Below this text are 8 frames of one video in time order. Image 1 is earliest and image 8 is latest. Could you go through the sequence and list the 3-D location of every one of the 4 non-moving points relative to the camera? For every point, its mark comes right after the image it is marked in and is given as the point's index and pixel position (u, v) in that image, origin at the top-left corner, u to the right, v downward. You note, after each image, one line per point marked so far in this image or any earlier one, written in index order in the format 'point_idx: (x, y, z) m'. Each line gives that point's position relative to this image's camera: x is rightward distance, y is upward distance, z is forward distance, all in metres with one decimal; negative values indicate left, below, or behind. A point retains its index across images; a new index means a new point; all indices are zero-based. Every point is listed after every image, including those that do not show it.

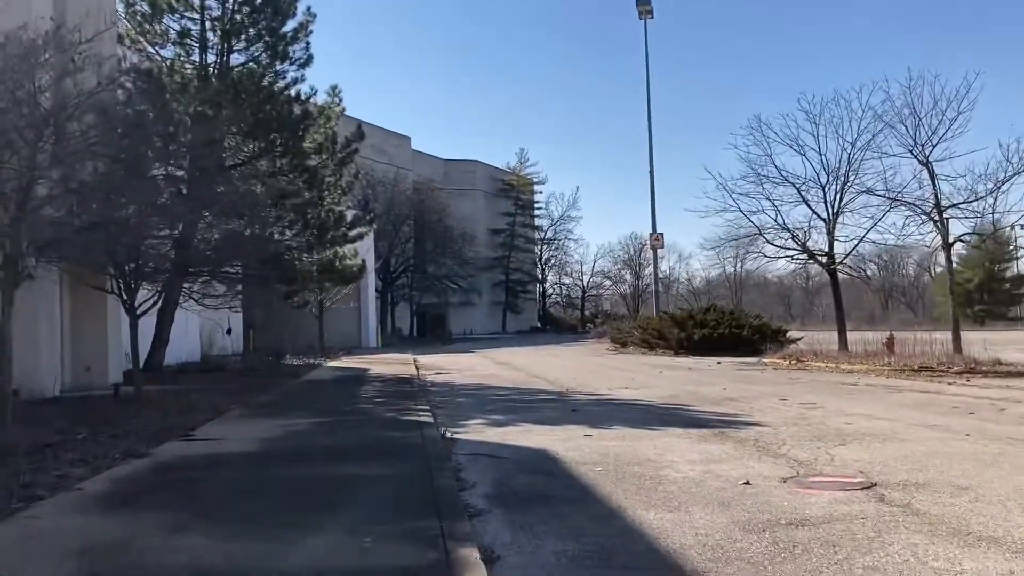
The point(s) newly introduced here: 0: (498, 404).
0: (-0.2, -2.0, +15.4) m
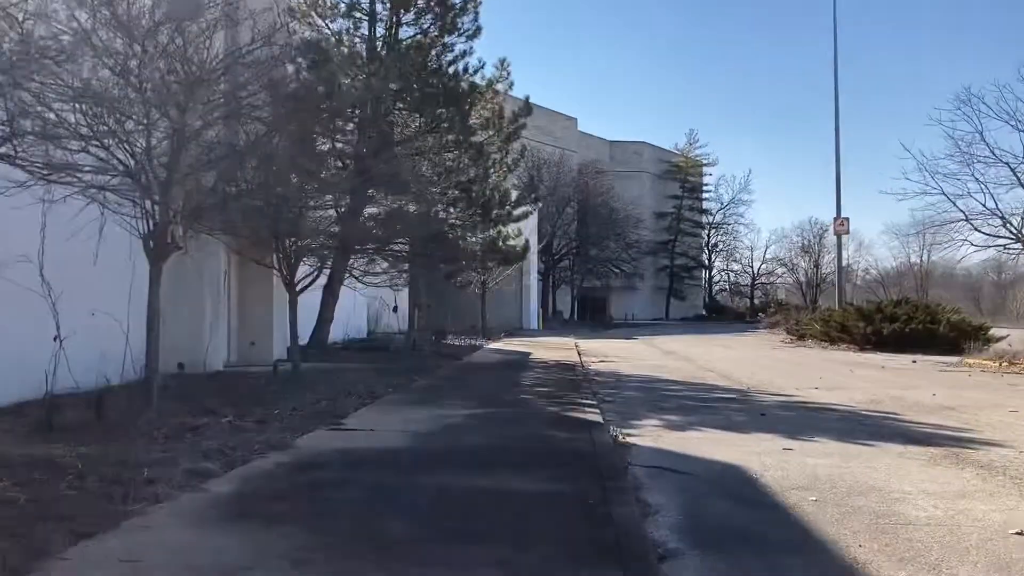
0: (+2.5, -1.7, +14.0) m
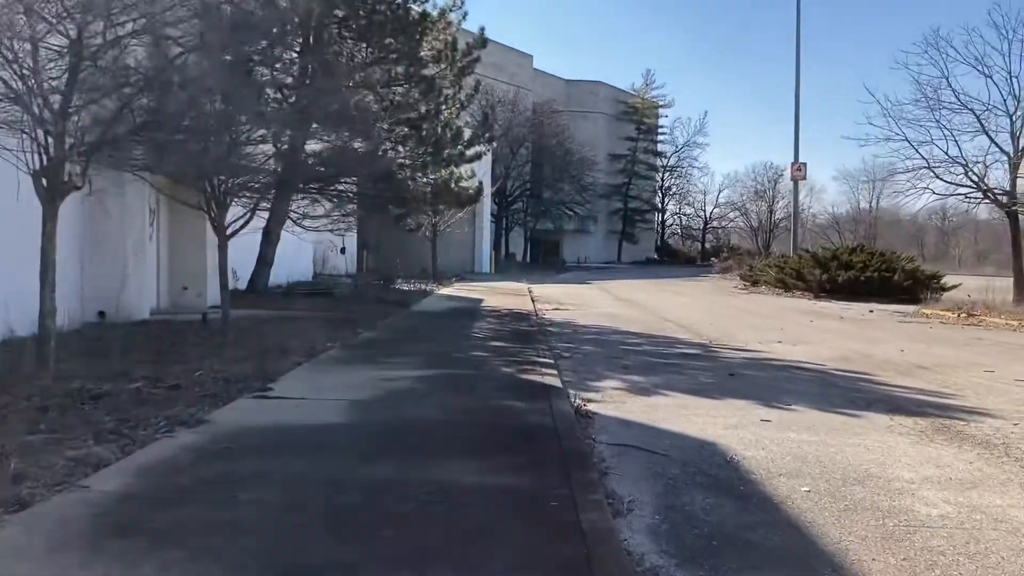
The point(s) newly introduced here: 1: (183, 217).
0: (+1.7, -1.0, +13.1) m
1: (-6.4, +1.4, +17.7) m
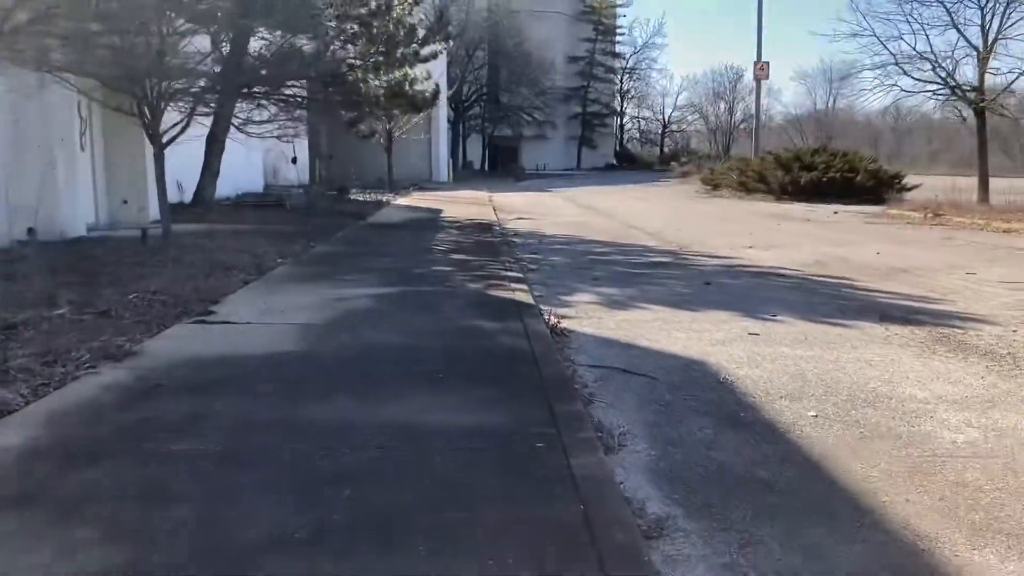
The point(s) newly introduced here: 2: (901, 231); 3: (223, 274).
0: (+1.3, +0.3, +12.5) m
1: (-7.1, +2.9, +16.4) m
2: (+8.4, +1.2, +19.7) m
3: (-3.2, +0.2, +10.1) m
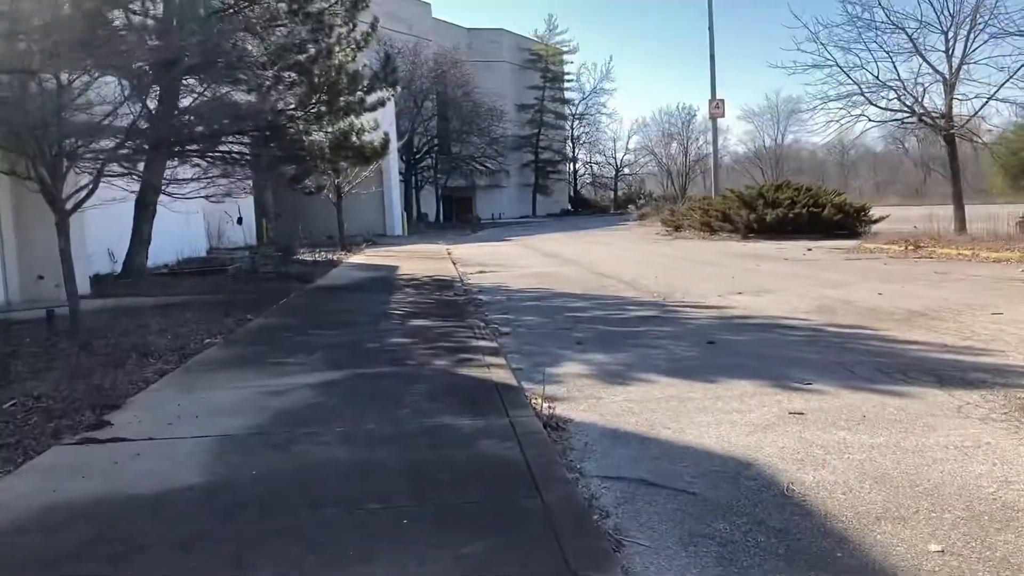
0: (+0.9, -0.5, +10.9) m
1: (-7.8, +1.5, +14.6) m
2: (+7.6, +0.4, +18.5) m
3: (-3.5, -0.7, +8.4) m
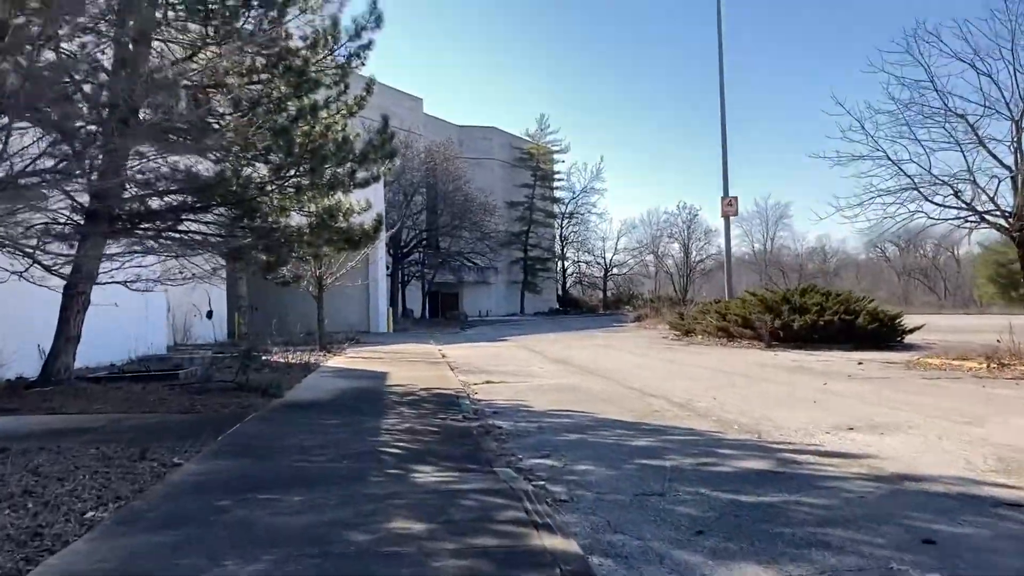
0: (+1.3, -1.6, +7.3) m
1: (-7.4, +0.2, +10.9) m
2: (+8.0, -1.7, +15.0) m
3: (-2.9, -1.5, +4.6) m
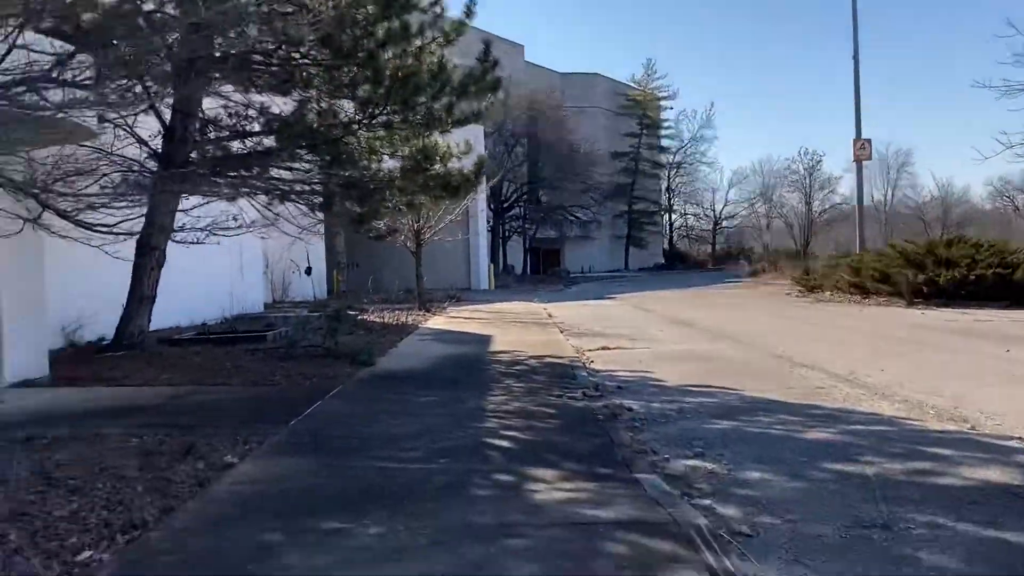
0: (+2.2, -1.3, +5.1) m
1: (-6.0, +0.7, +9.6) m
2: (+9.7, -1.0, +12.1) m
3: (-2.3, -1.3, +2.9) m
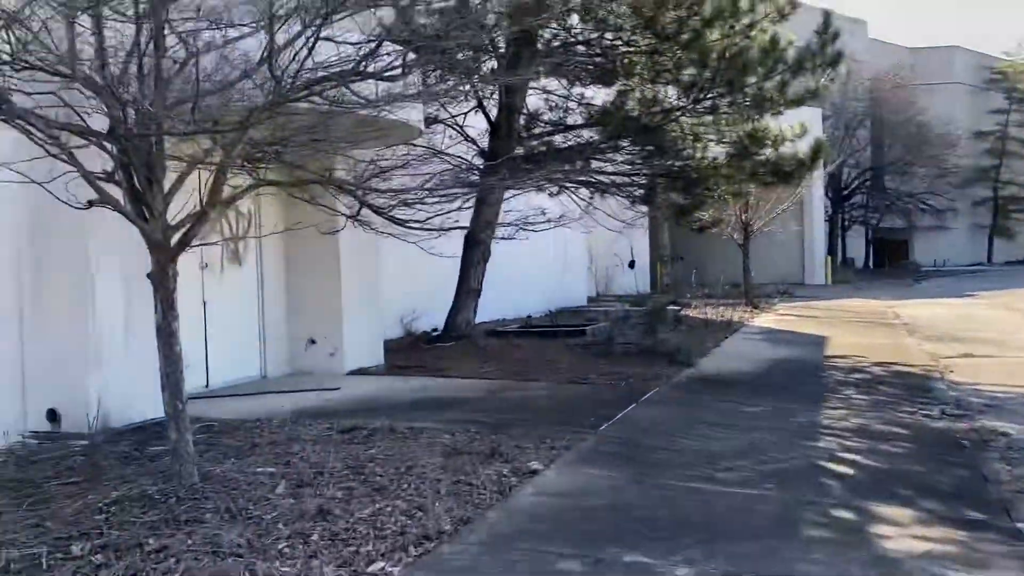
0: (+3.7, -1.3, +3.4) m
1: (-2.5, +0.8, +10.5) m
2: (+13.1, -1.1, +7.4) m
3: (-1.4, -1.3, +2.9) m
